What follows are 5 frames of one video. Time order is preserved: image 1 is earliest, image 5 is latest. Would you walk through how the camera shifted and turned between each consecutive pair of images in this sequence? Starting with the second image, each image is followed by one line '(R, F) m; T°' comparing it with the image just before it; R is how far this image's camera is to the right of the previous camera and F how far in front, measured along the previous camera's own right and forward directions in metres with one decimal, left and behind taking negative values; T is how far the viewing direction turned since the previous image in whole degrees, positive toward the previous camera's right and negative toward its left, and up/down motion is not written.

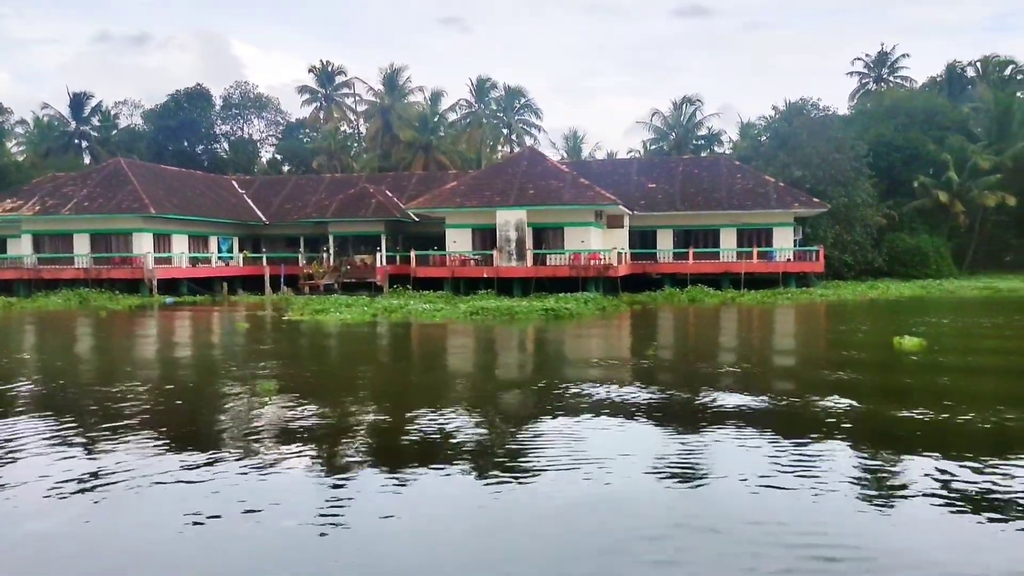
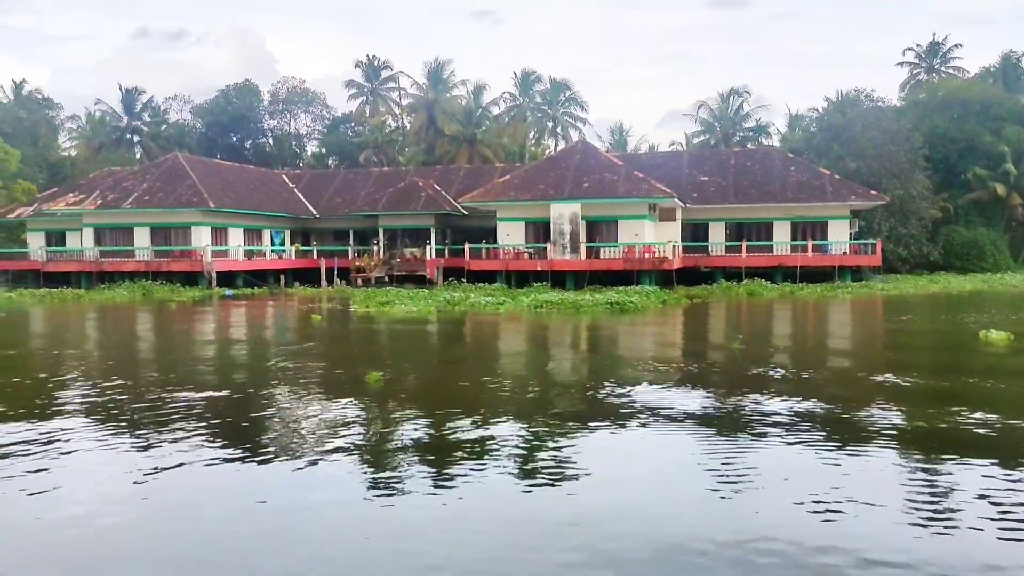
(-0.4, -0.1) m; -2°
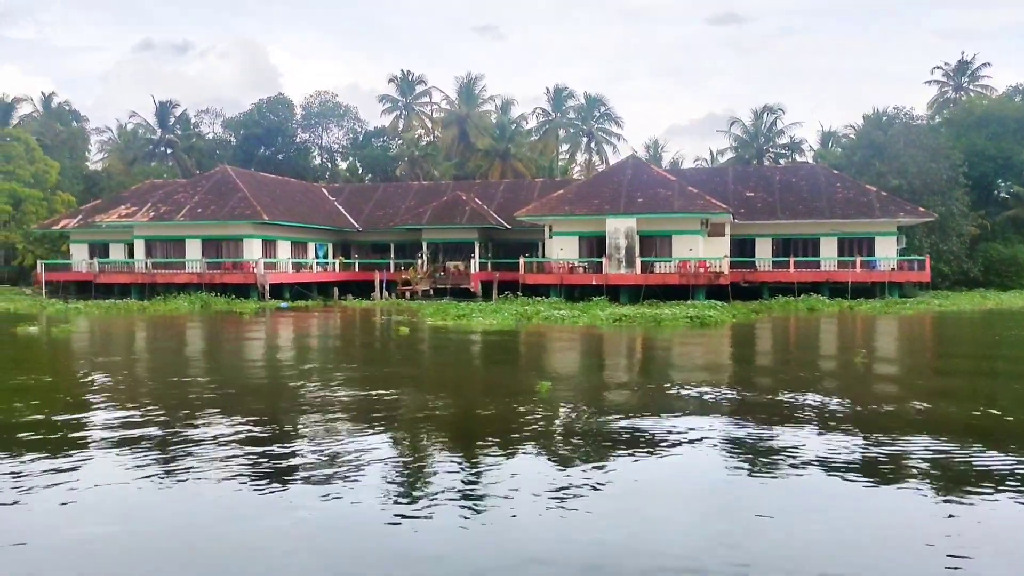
(-1.0, -0.1) m; 0°
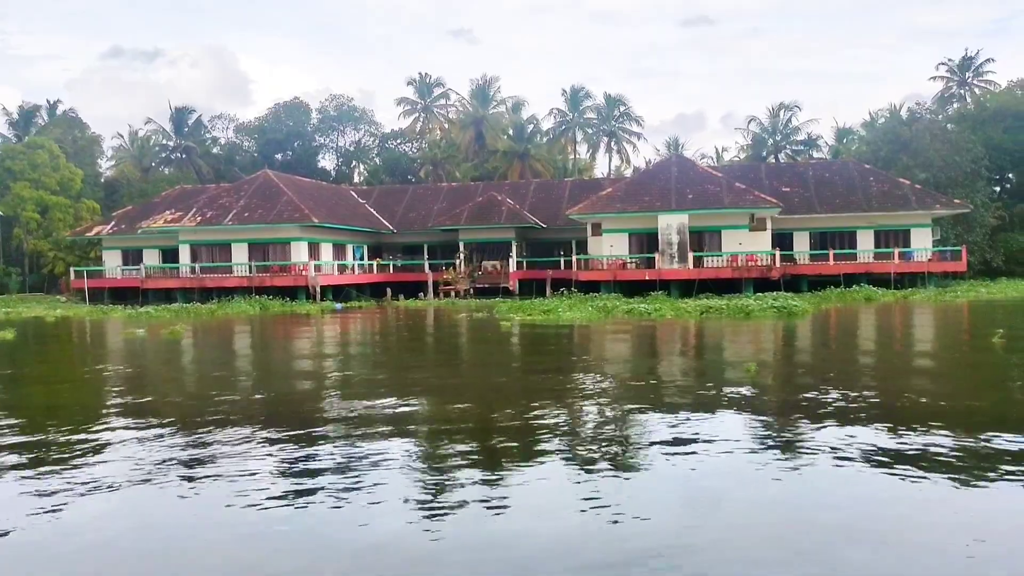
(-1.5, -0.2) m; +2°
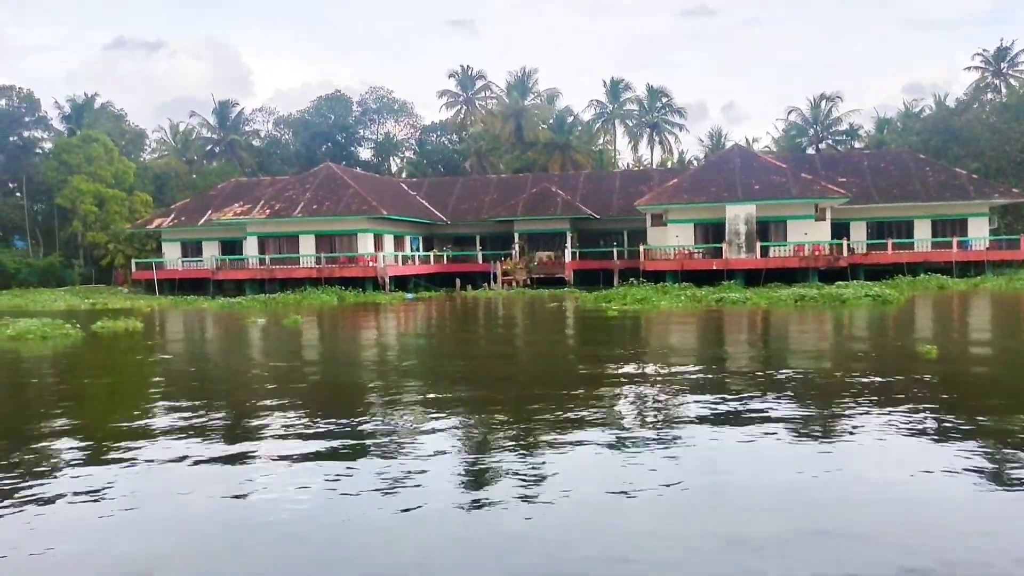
(-1.3, -0.3) m; 0°
